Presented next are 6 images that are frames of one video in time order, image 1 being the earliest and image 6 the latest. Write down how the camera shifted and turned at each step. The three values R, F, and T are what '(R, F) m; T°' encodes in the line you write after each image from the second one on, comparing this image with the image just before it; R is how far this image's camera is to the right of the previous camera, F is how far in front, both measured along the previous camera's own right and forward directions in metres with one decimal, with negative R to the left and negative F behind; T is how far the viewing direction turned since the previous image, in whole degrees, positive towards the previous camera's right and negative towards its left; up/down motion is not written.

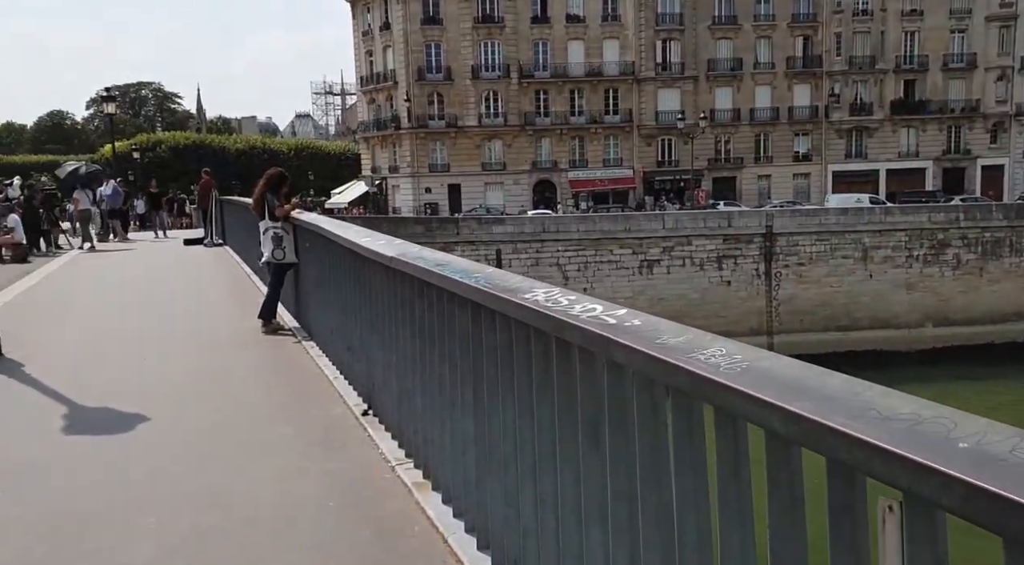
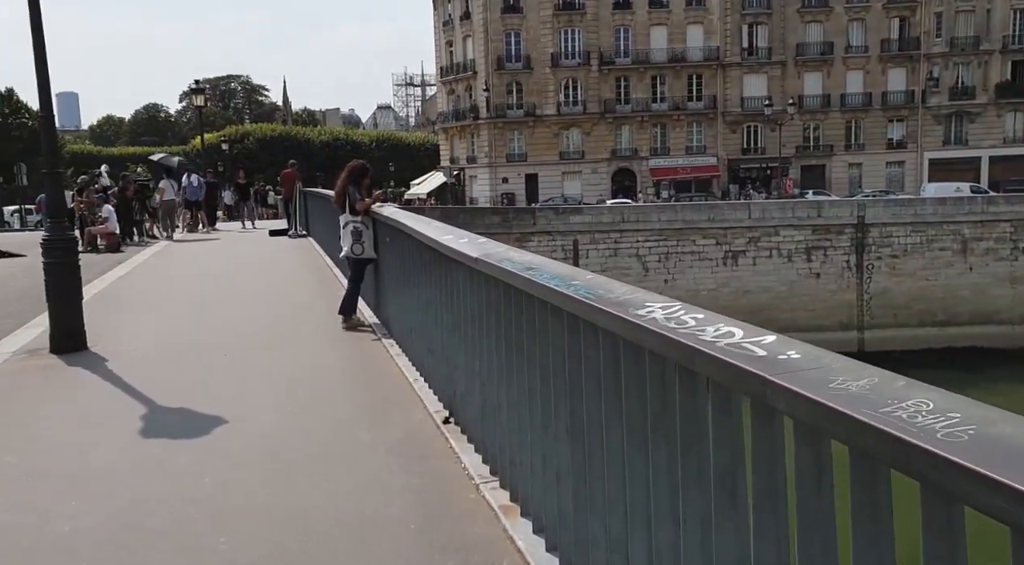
(-0.1, +0.4) m; -5°
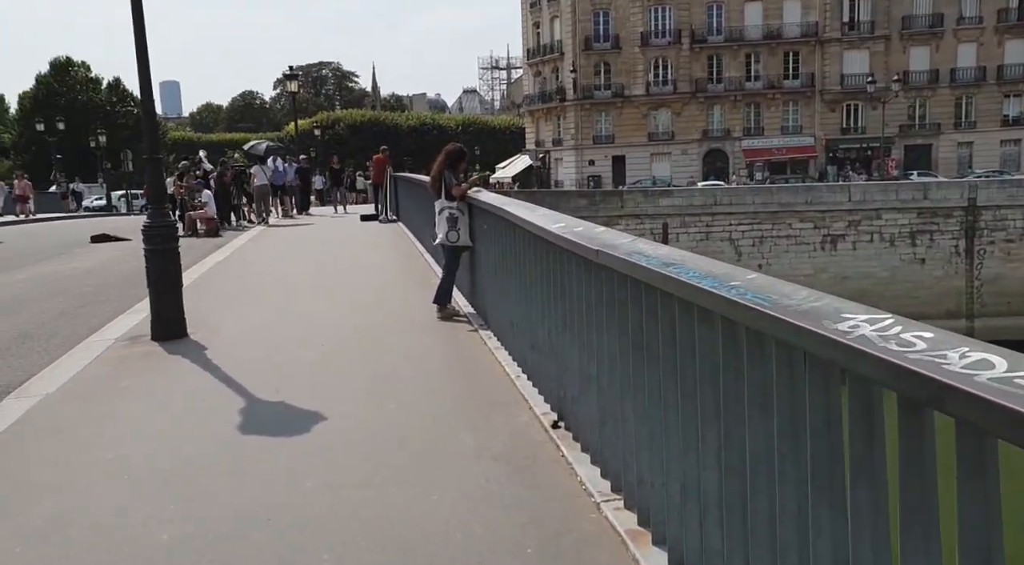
(-0.2, +0.4) m; -6°
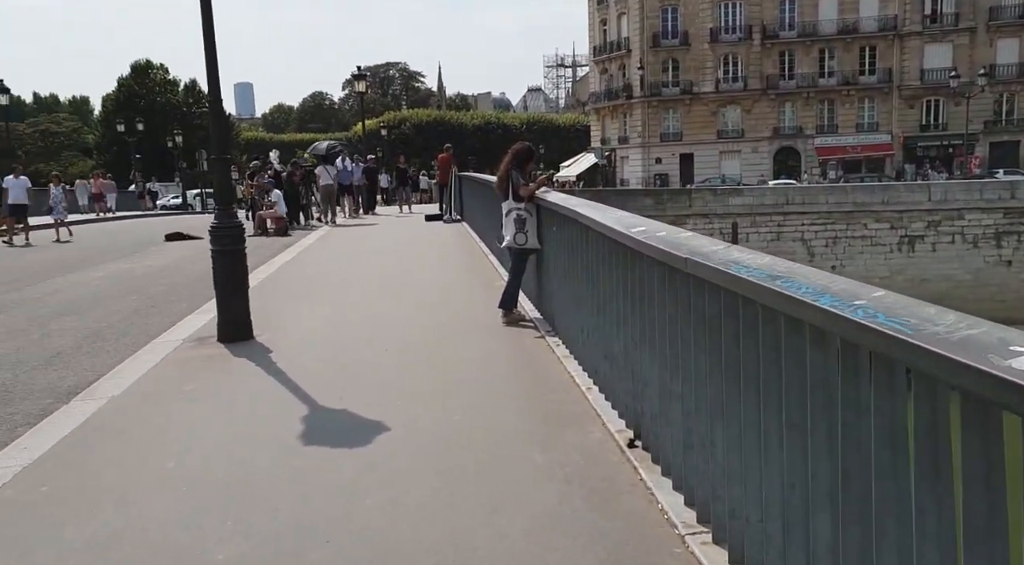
(-0.1, +0.3) m; -4°
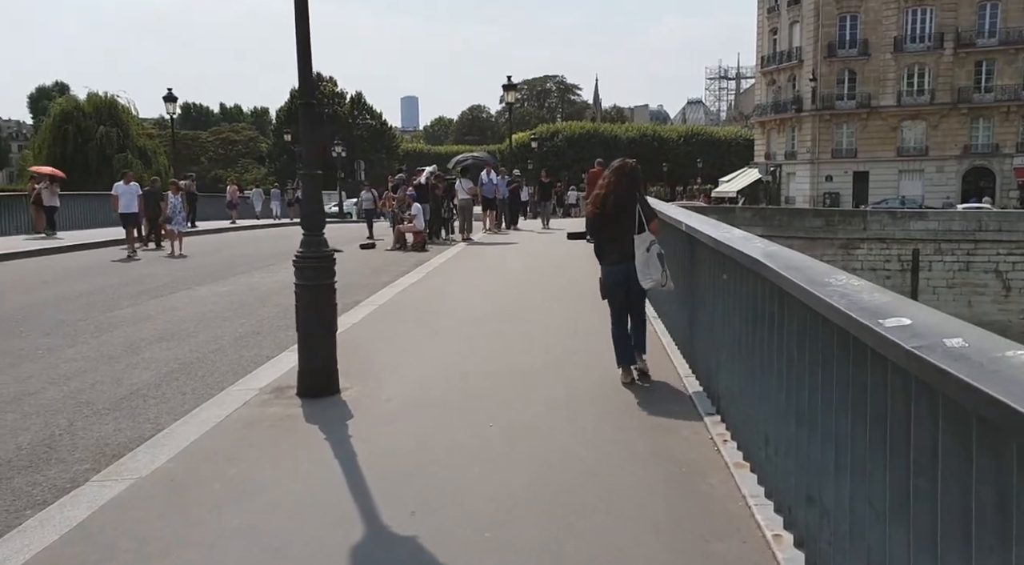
(0.0, +1.6) m; -10°
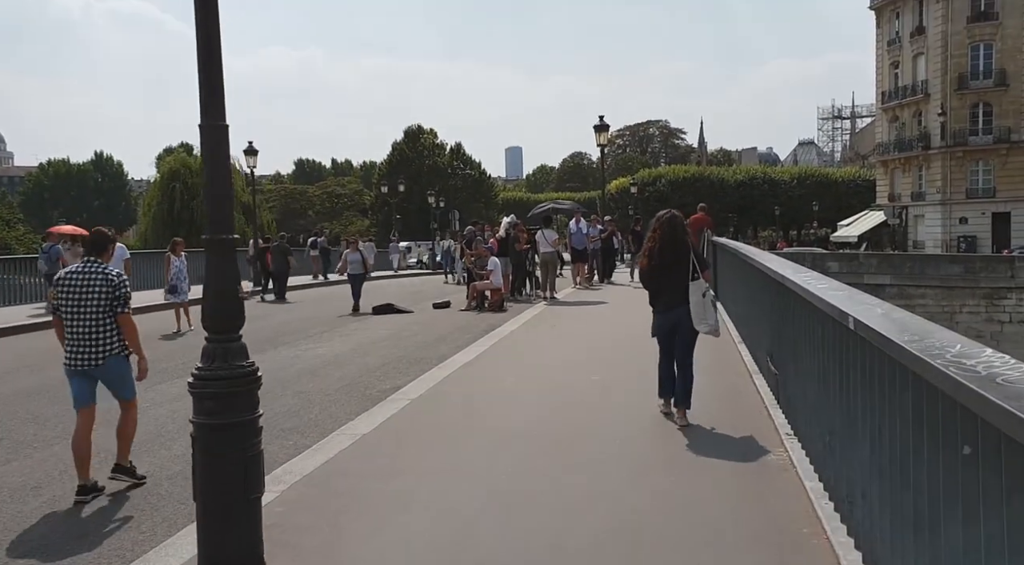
(+0.3, +2.4) m; -7°
